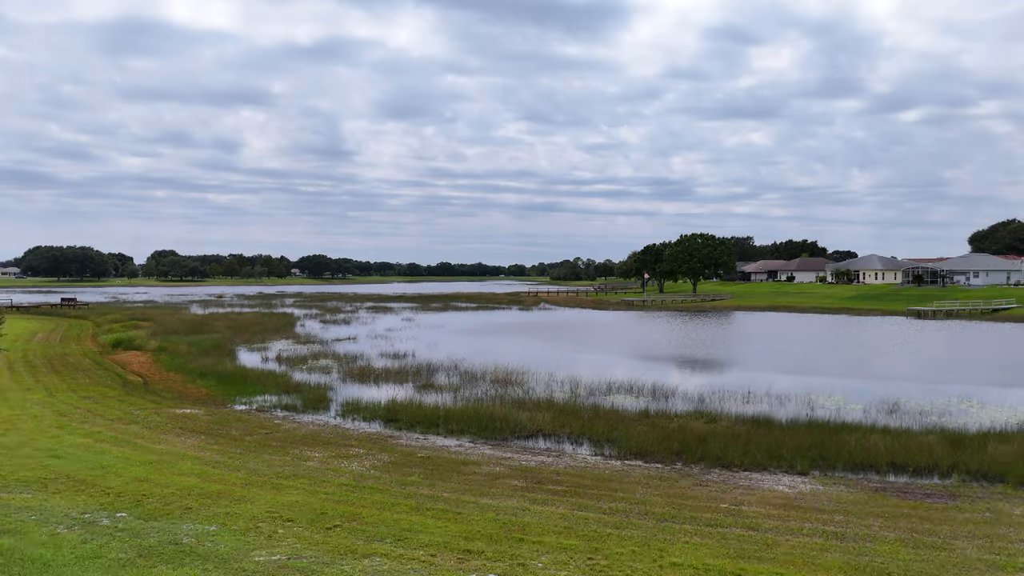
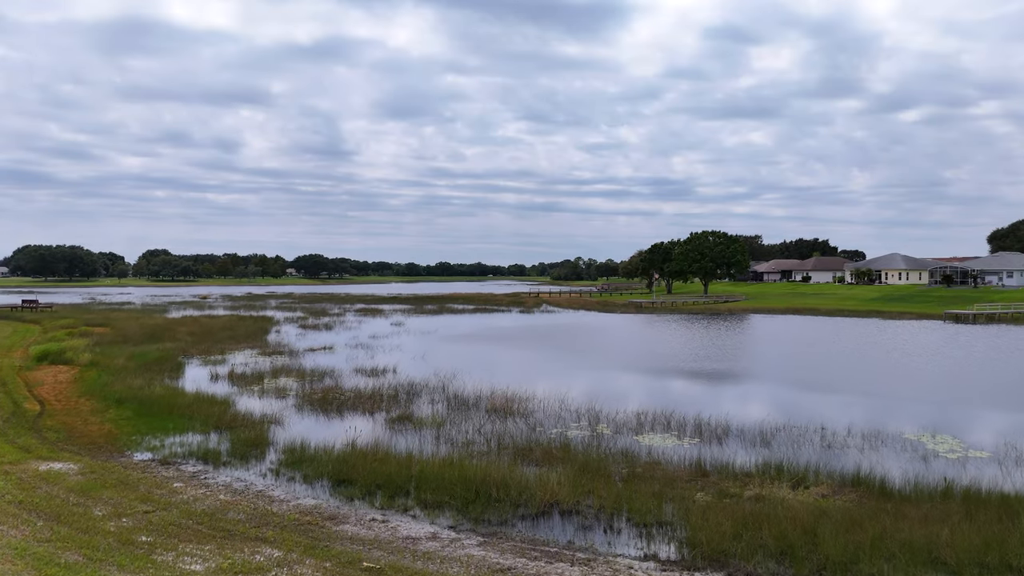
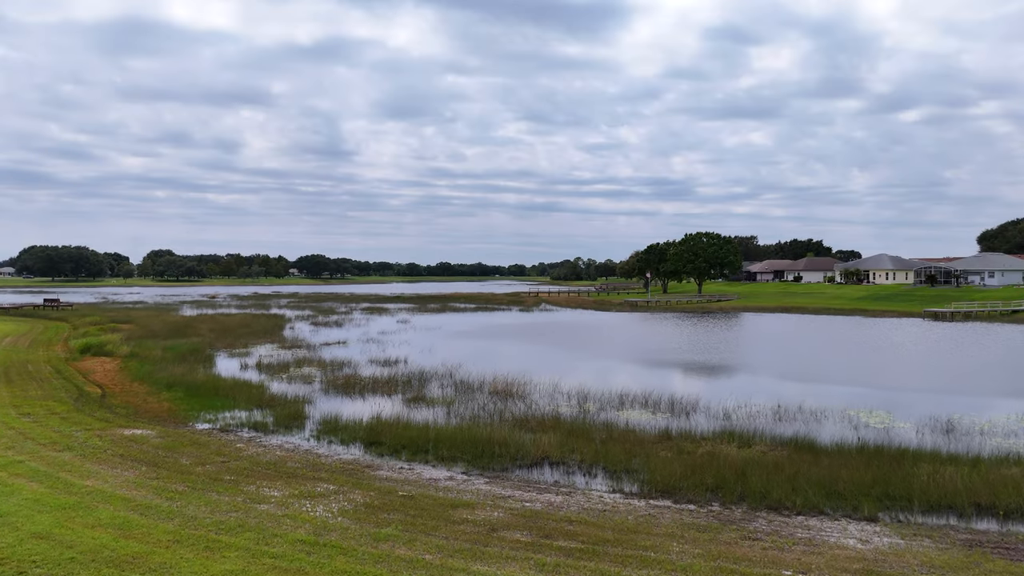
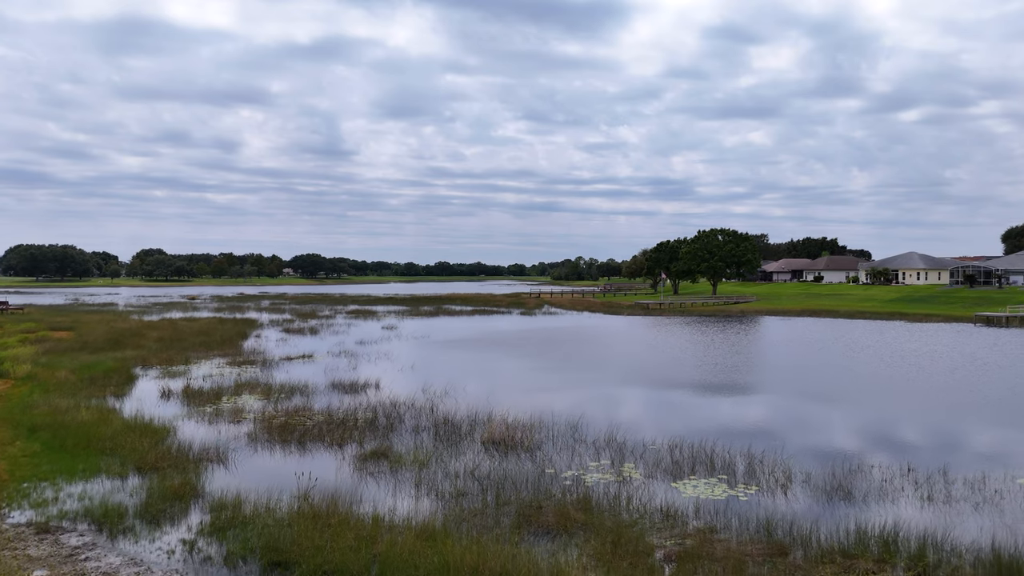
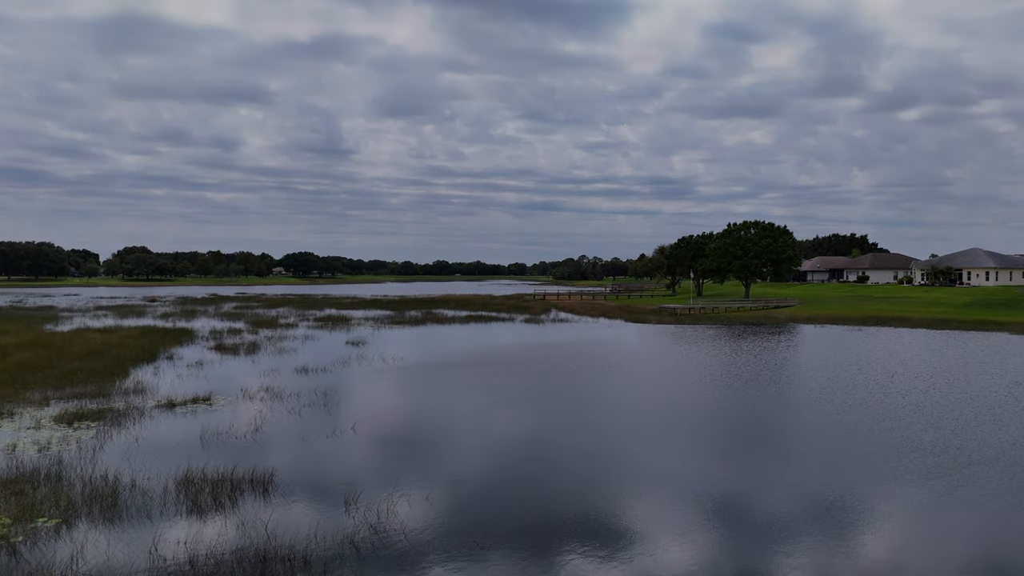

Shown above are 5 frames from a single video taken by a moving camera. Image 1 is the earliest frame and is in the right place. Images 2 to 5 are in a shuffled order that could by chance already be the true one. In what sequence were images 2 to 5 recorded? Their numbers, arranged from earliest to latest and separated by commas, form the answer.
3, 2, 4, 5
